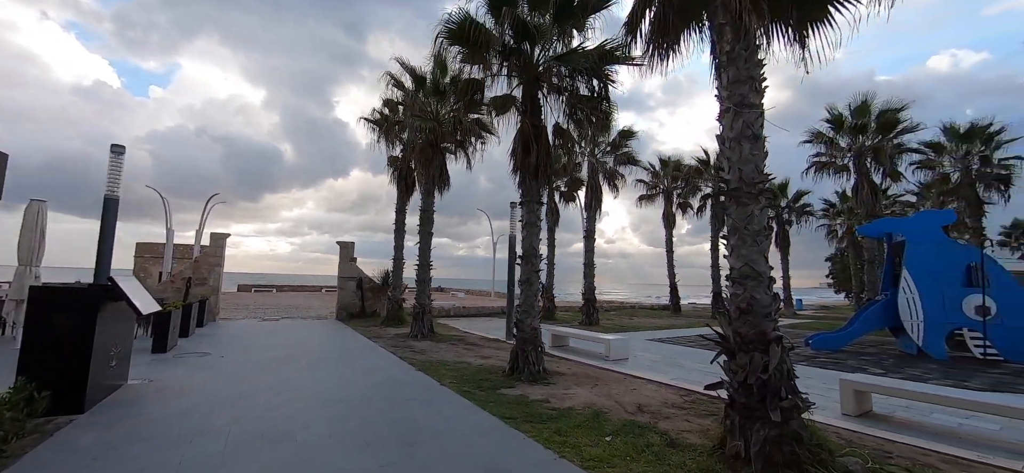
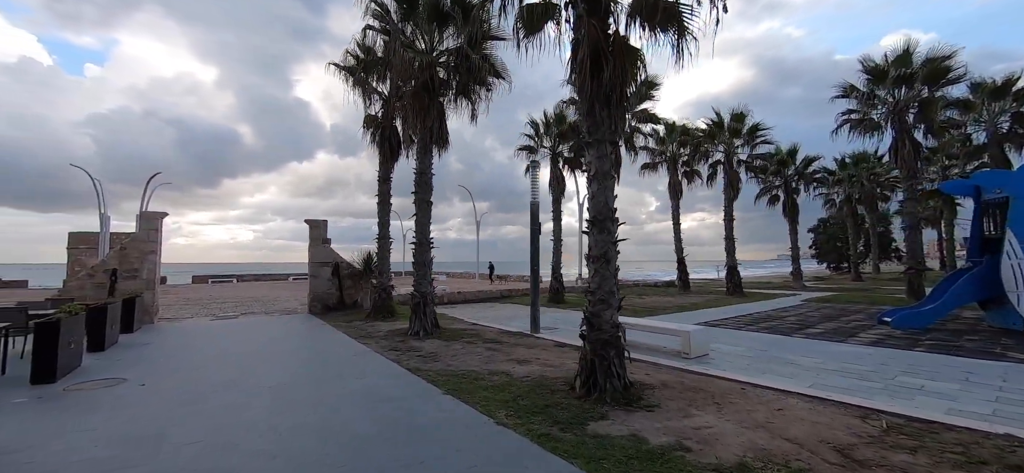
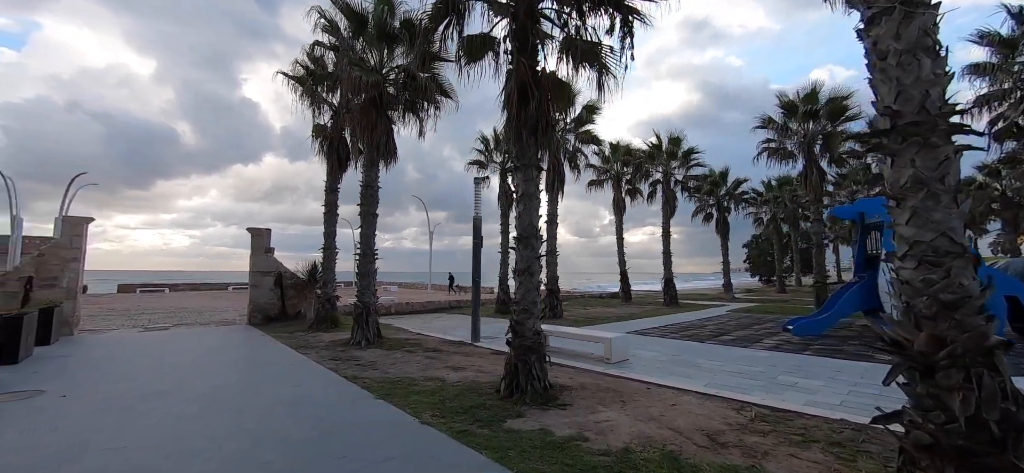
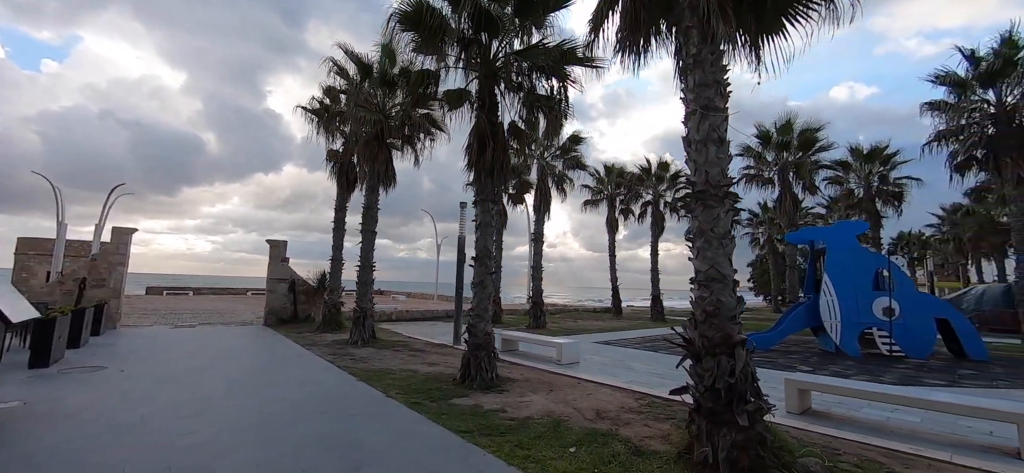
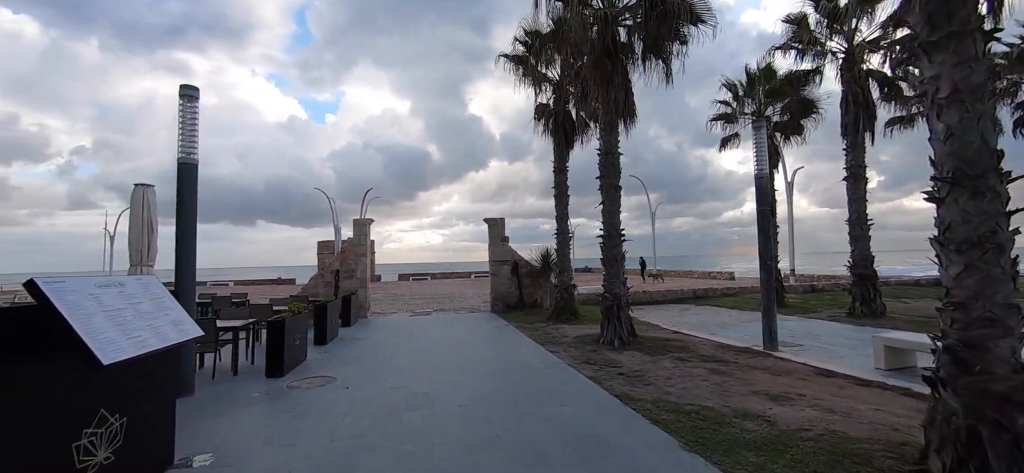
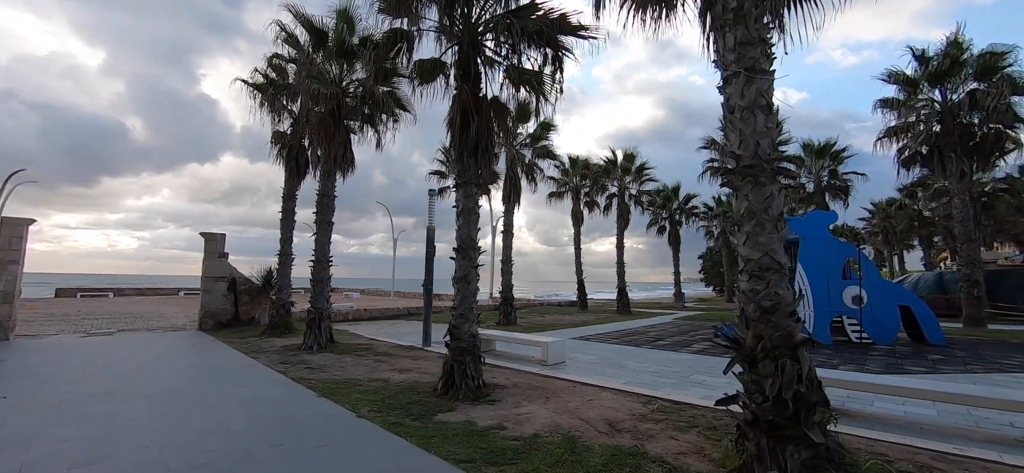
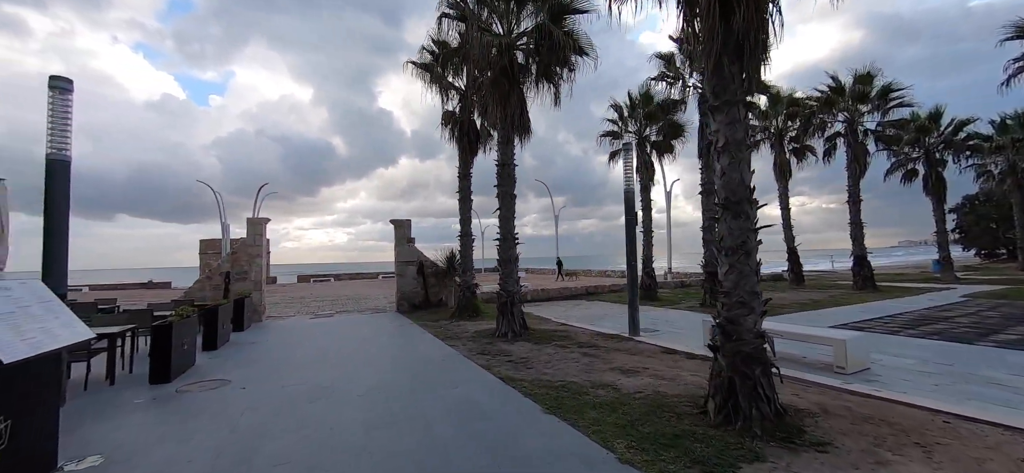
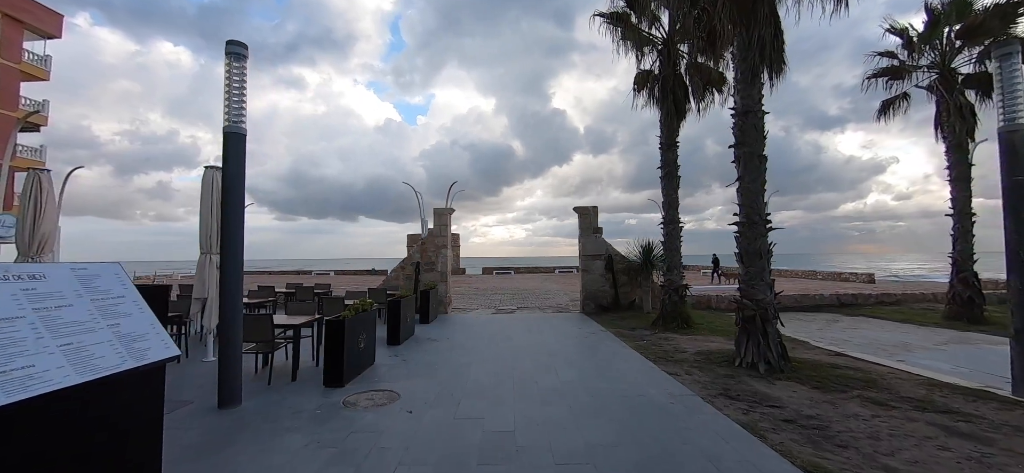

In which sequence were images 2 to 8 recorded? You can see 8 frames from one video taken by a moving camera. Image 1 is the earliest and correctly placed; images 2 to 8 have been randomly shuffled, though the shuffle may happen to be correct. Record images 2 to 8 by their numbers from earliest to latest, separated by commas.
4, 6, 3, 2, 7, 5, 8
